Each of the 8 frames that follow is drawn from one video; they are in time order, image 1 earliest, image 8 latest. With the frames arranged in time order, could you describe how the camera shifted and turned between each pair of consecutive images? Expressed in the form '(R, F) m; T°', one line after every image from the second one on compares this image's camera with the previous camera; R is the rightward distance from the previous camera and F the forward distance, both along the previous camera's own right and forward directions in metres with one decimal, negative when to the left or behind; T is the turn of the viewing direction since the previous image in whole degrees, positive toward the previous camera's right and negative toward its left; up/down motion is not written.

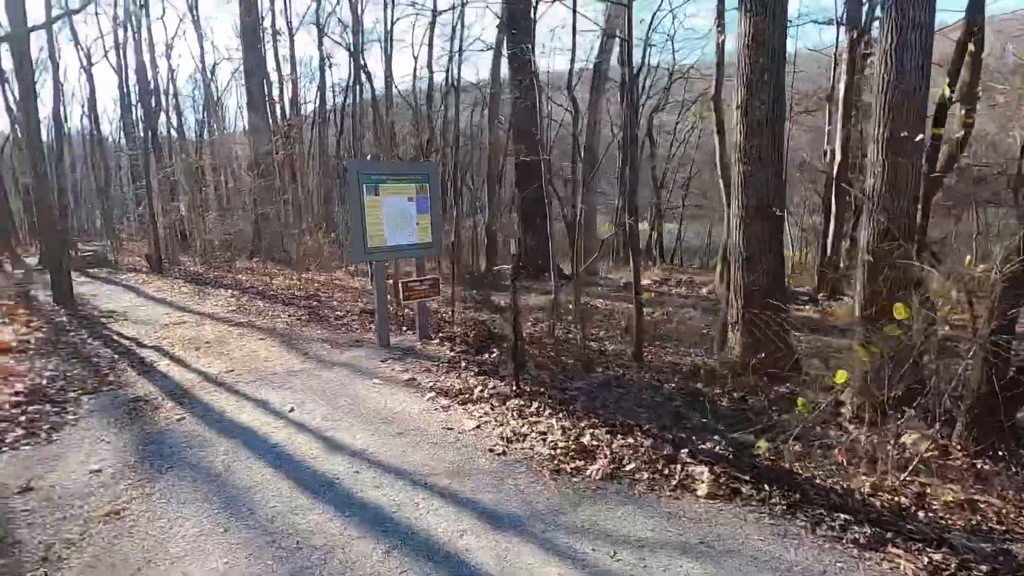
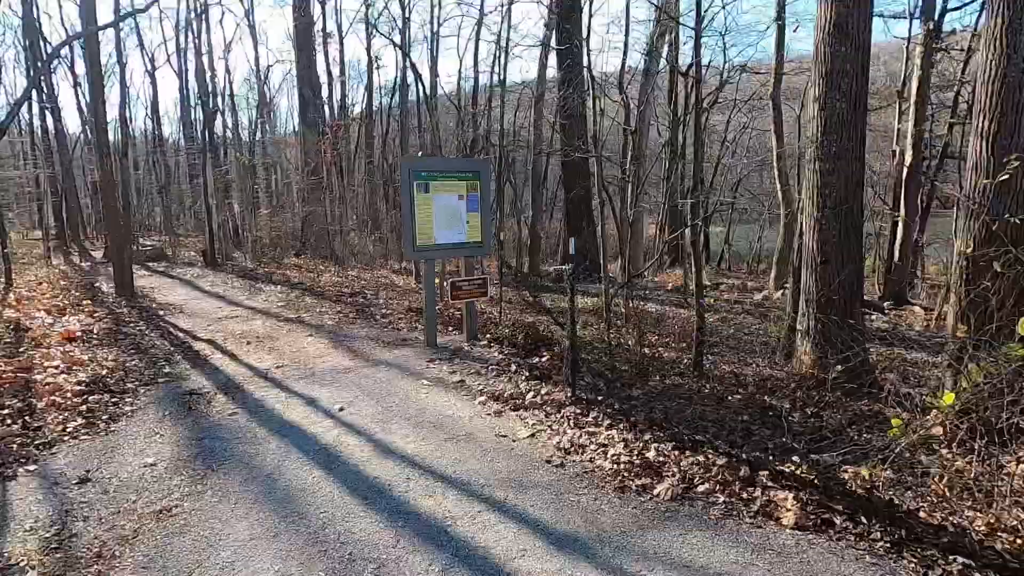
(-0.2, +0.2) m; -4°
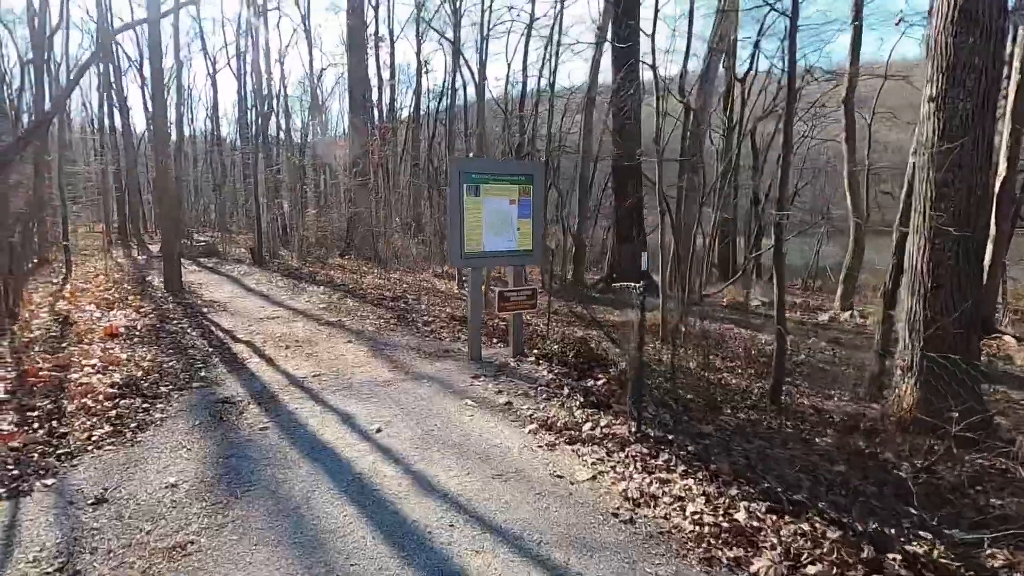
(-0.2, +0.5) m; -4°
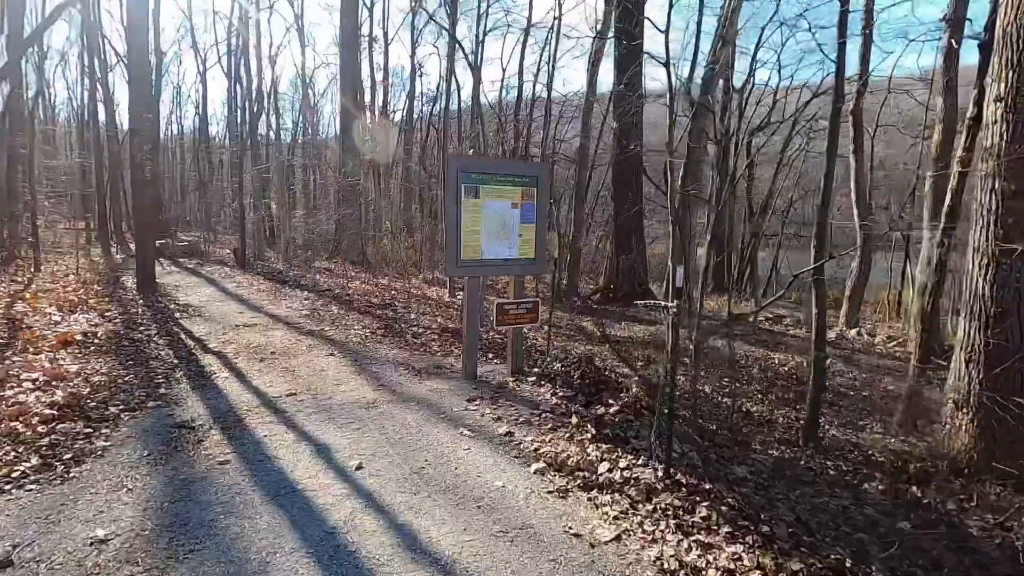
(-0.1, +0.7) m; +1°
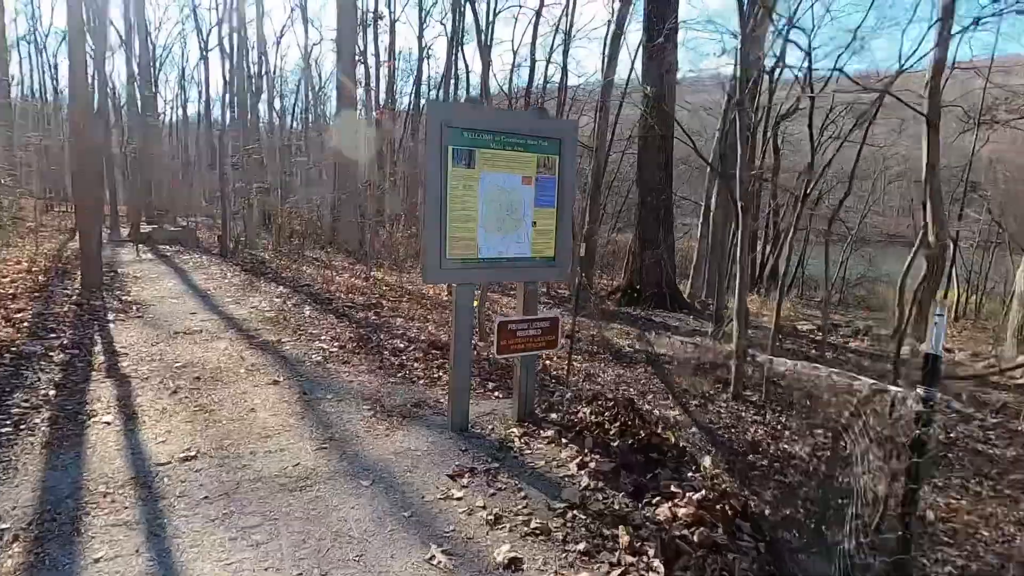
(0.0, +2.0) m; -1°
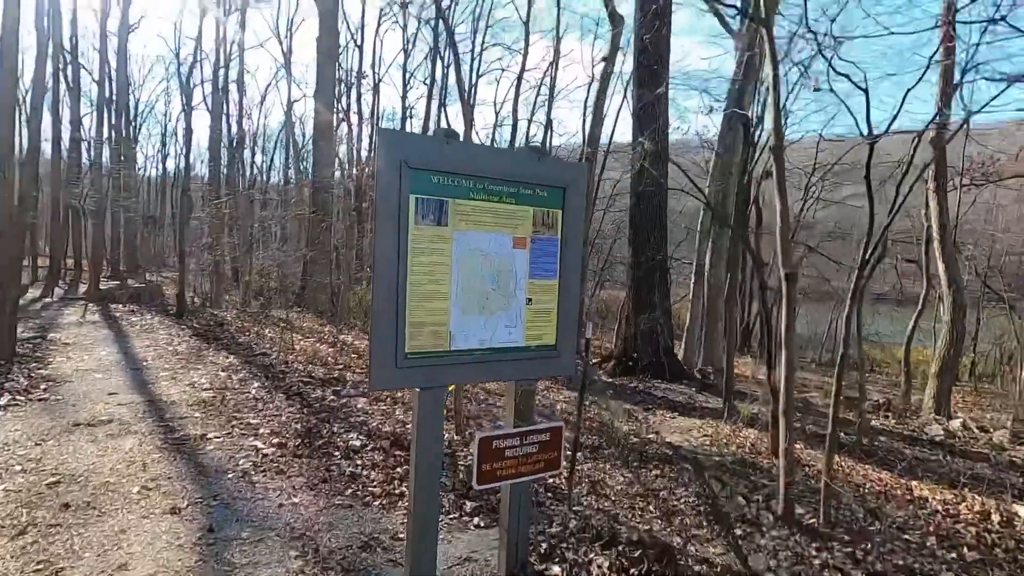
(0.0, +1.2) m; +2°
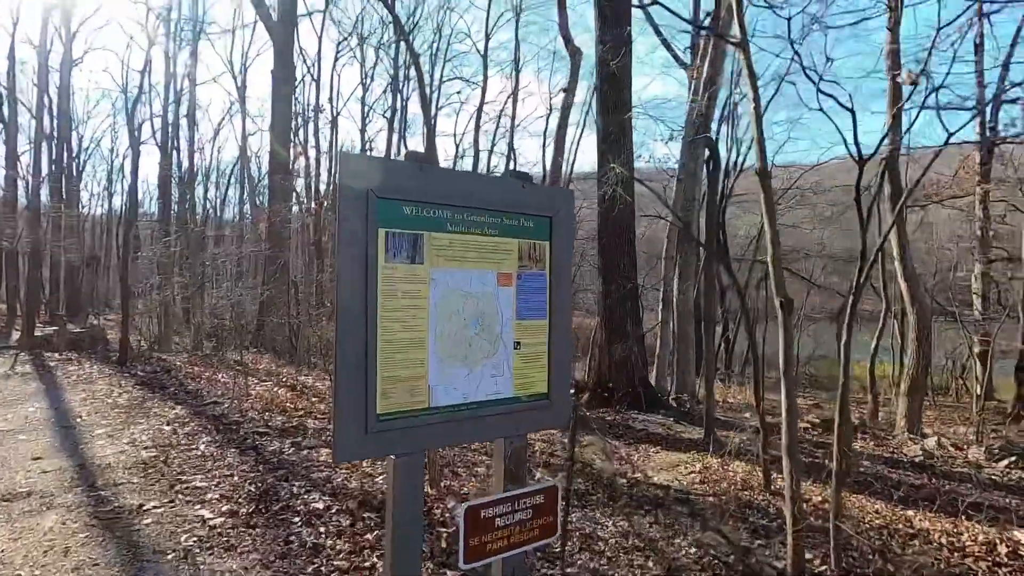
(-0.1, +0.4) m; +4°
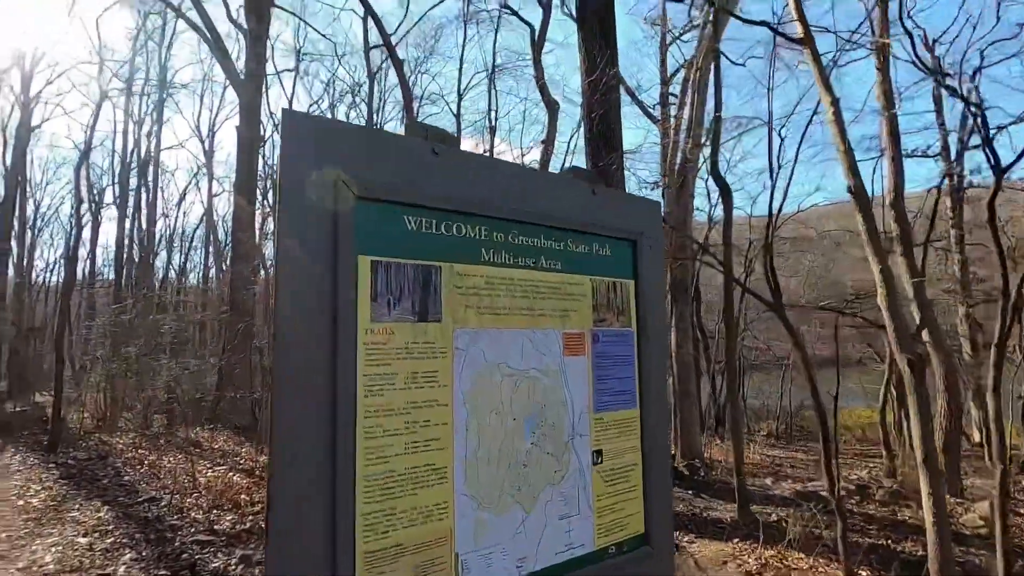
(-0.3, +1.2) m; +3°
